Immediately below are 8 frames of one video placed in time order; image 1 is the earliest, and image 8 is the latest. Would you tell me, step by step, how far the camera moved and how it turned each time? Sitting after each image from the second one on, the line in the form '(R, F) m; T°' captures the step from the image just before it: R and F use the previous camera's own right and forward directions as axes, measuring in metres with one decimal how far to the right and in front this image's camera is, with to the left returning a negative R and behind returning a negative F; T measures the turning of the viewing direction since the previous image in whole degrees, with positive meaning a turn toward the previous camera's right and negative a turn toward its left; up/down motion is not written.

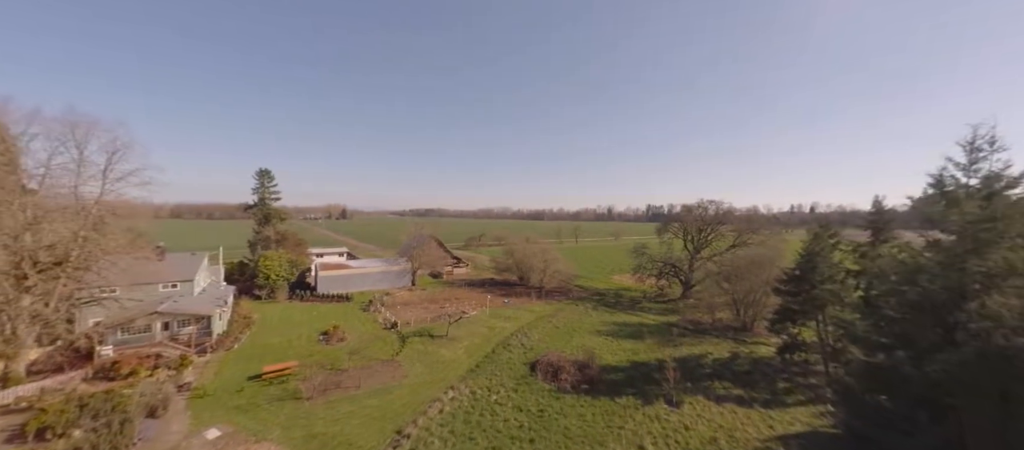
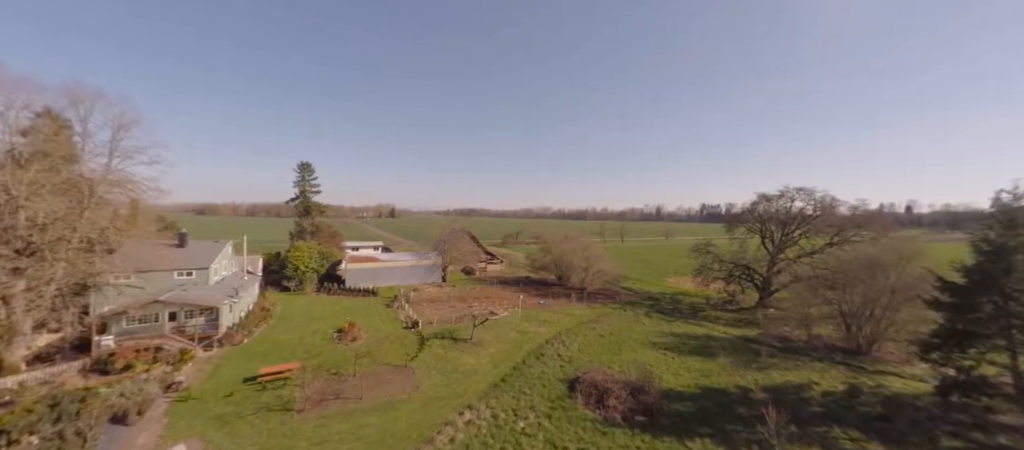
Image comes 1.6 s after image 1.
(+0.2, +4.0) m; -7°
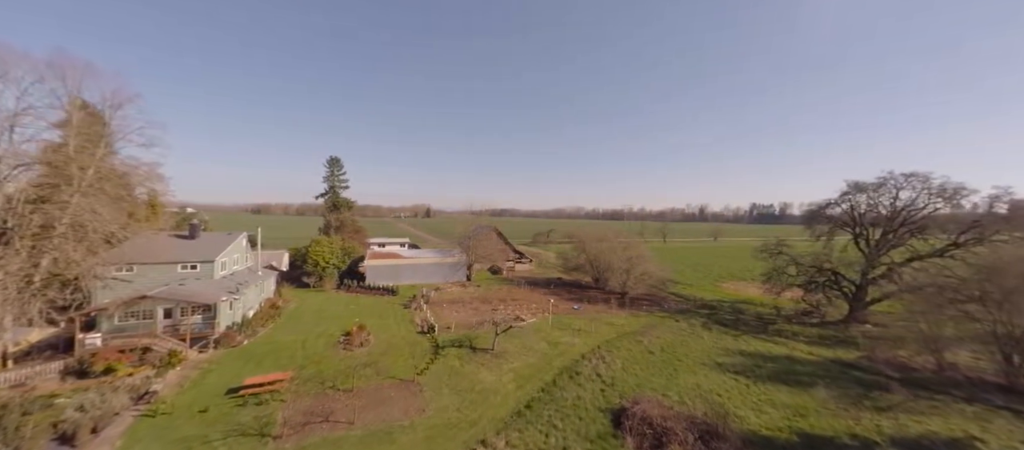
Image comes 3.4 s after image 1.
(+0.1, +3.5) m; -5°
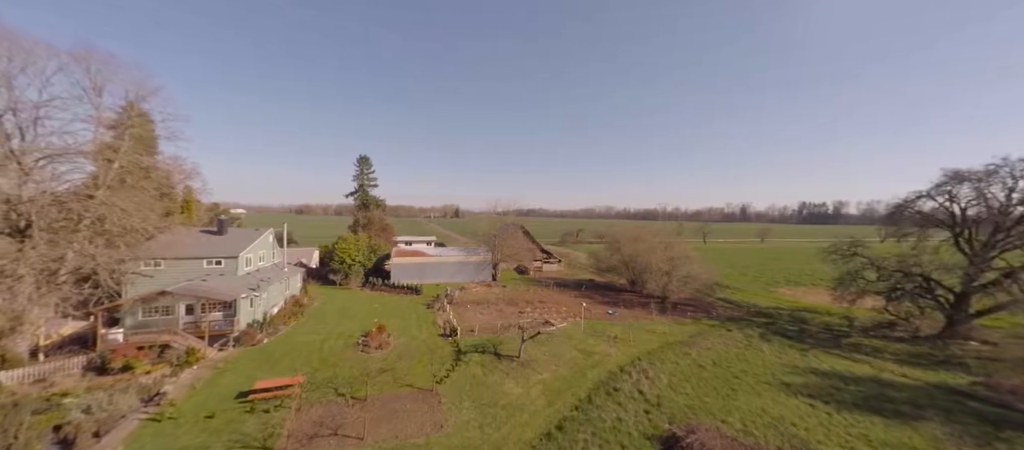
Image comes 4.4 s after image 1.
(-0.1, +1.8) m; -5°
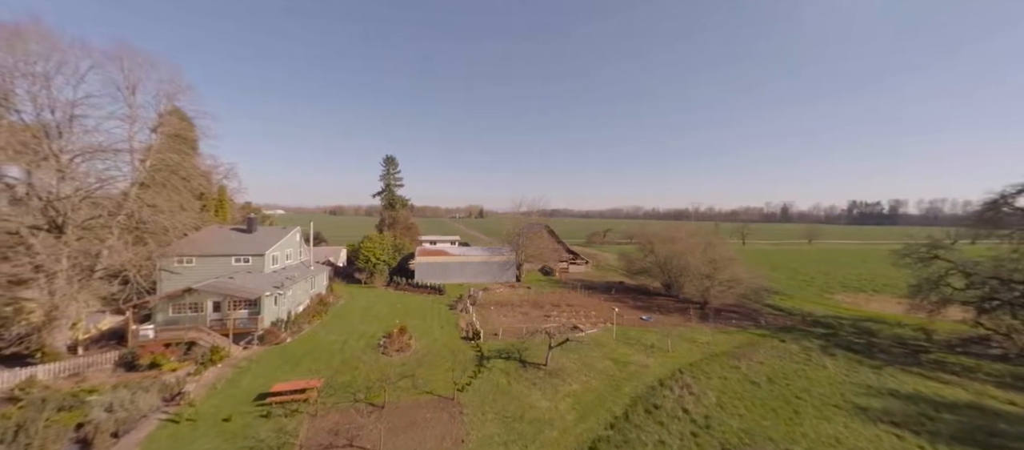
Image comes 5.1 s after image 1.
(-0.1, +1.1) m; -4°
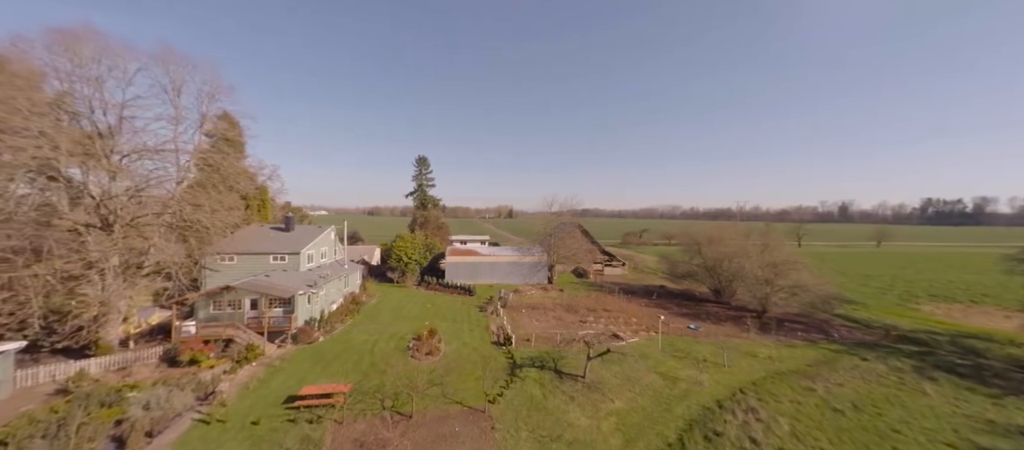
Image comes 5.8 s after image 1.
(-0.2, +1.1) m; -5°
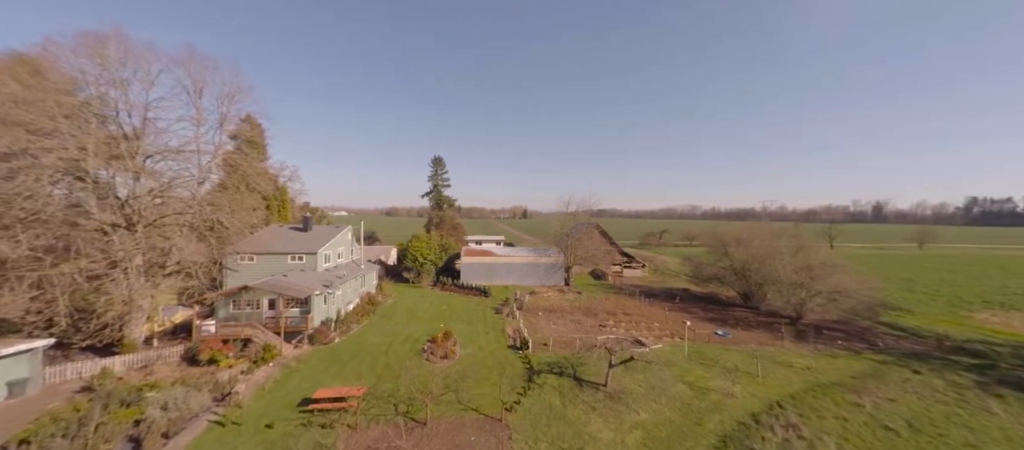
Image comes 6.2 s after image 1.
(-0.1, +0.6) m; -3°
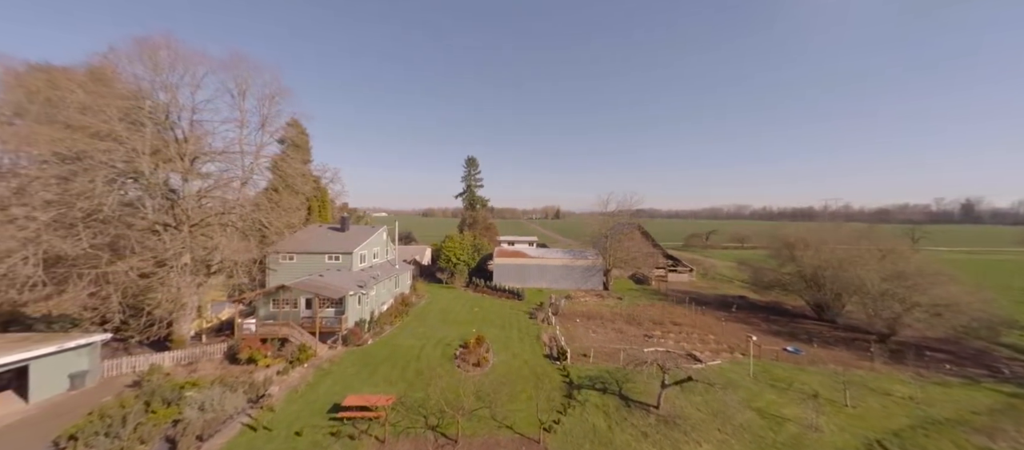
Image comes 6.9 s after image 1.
(-0.1, +1.2) m; -6°
